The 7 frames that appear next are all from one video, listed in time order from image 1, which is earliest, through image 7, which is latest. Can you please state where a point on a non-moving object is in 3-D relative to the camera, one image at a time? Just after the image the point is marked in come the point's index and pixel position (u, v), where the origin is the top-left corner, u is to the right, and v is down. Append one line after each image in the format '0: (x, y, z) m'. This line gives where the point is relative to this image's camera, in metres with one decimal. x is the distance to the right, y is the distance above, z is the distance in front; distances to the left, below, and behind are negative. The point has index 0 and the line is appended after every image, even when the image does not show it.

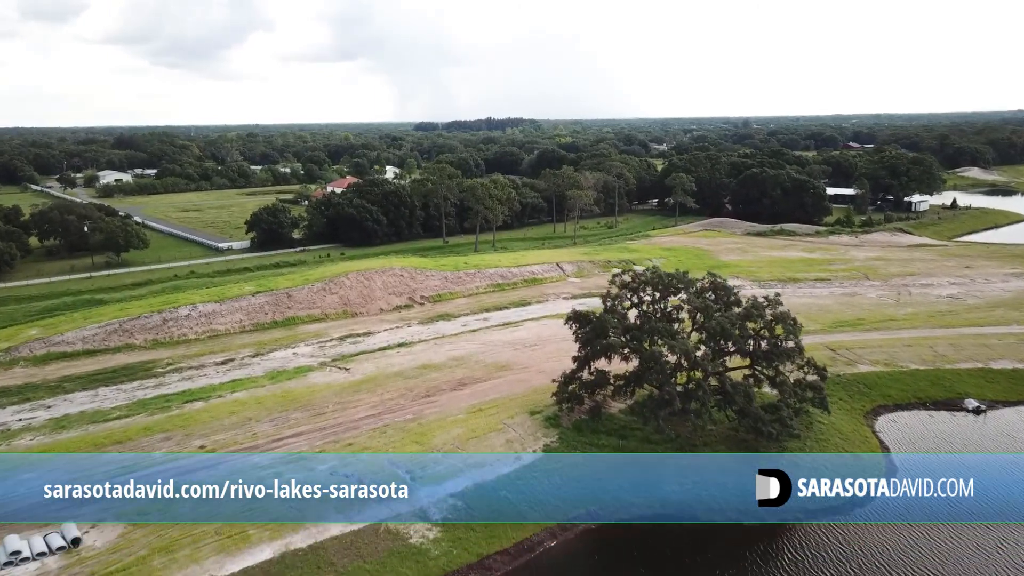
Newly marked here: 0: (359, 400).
0: (-3.6, -2.7, +18.9) m
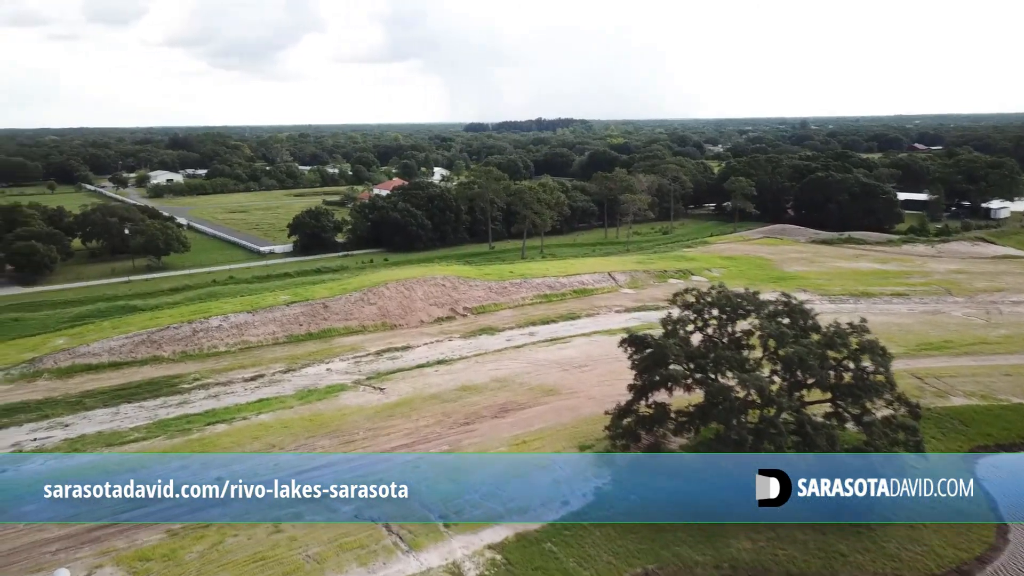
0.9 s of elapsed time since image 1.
0: (-2.6, -3.0, +17.4) m
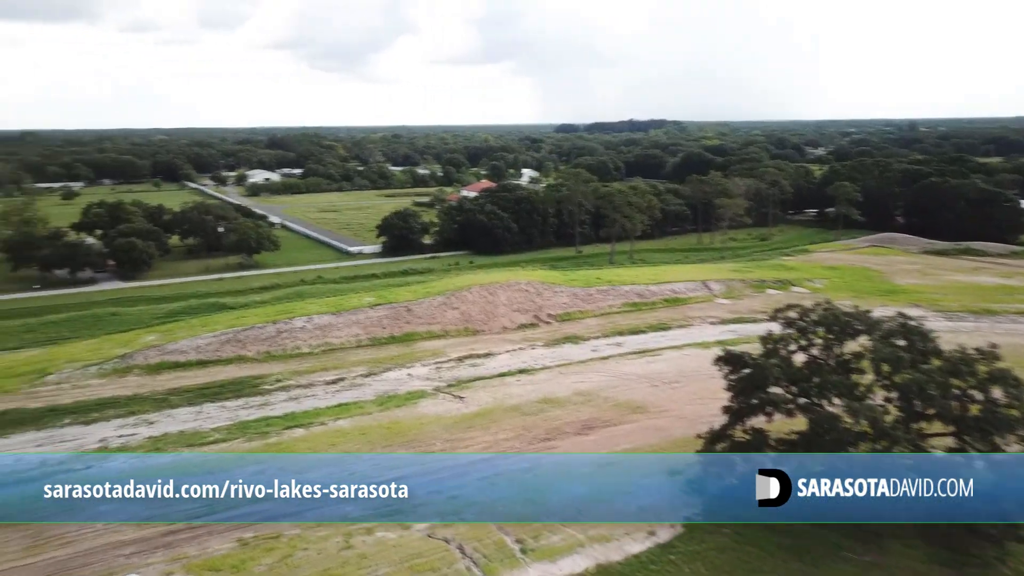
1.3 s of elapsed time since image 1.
0: (-0.9, -3.2, +16.7) m
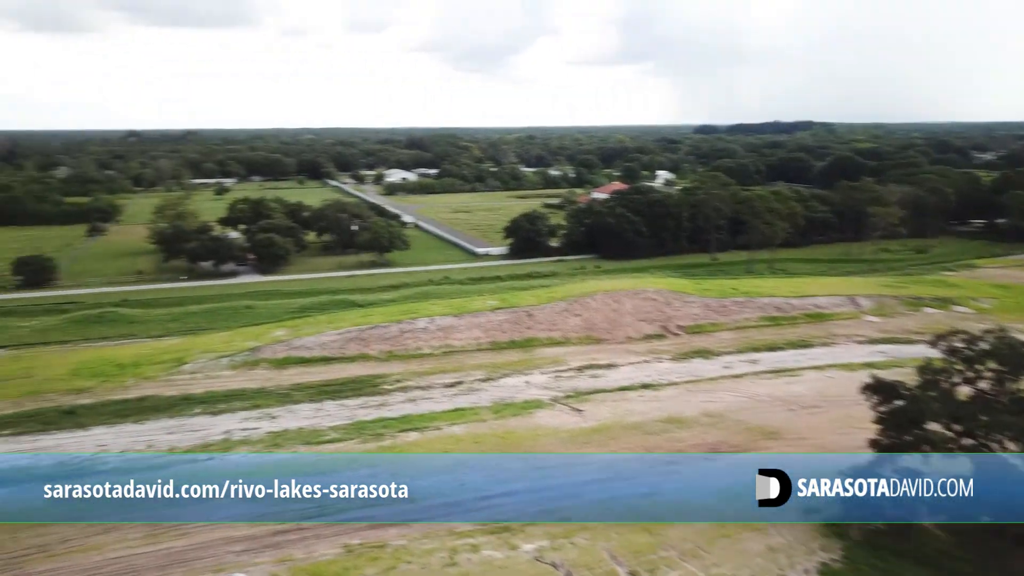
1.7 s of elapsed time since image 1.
0: (+1.4, -3.3, +15.9) m
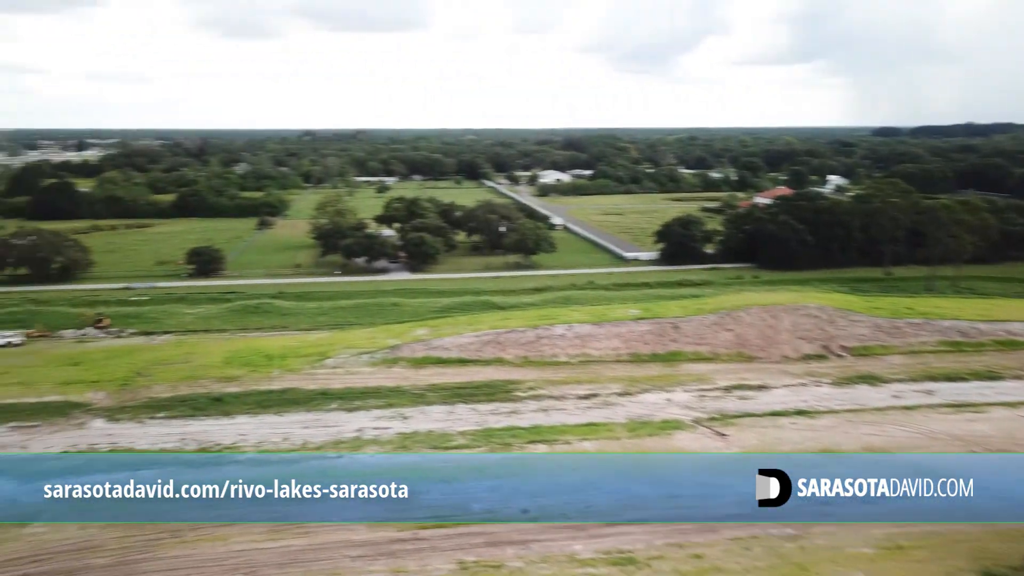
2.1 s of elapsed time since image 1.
0: (+3.8, -3.6, +14.6) m
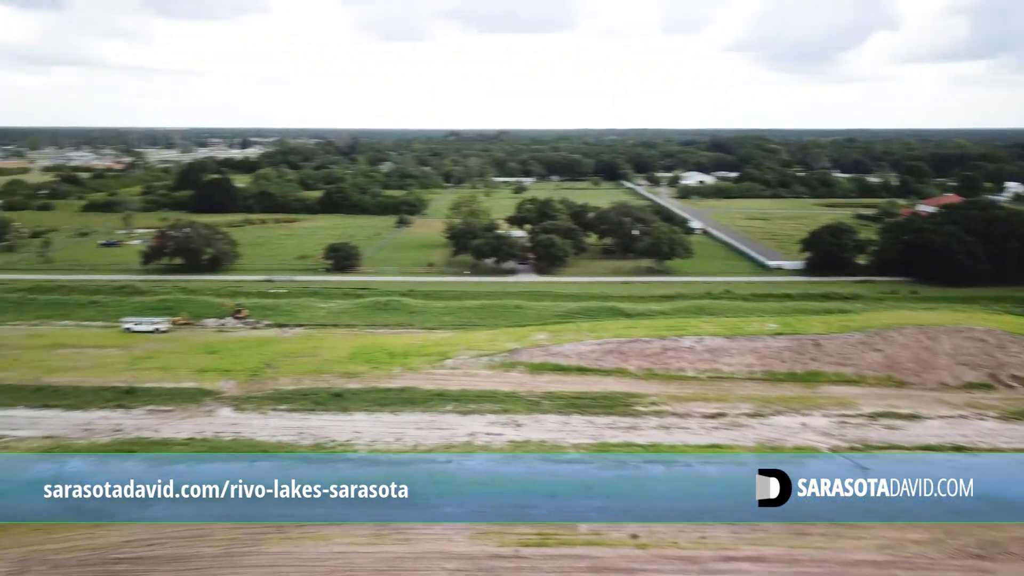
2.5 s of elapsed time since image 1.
0: (+5.6, -3.9, +13.1) m
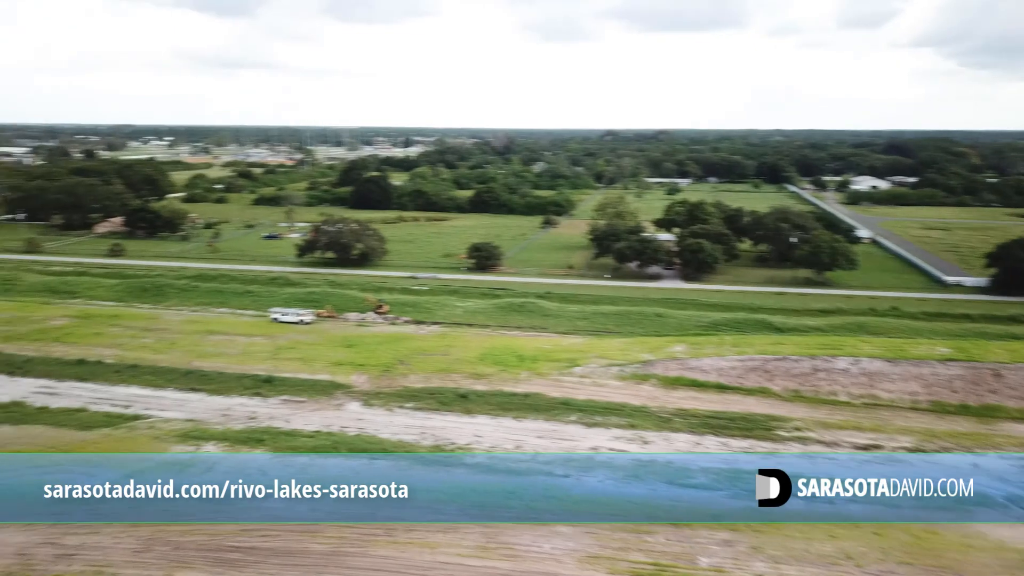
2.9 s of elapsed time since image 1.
0: (+7.2, -4.3, +11.2) m
